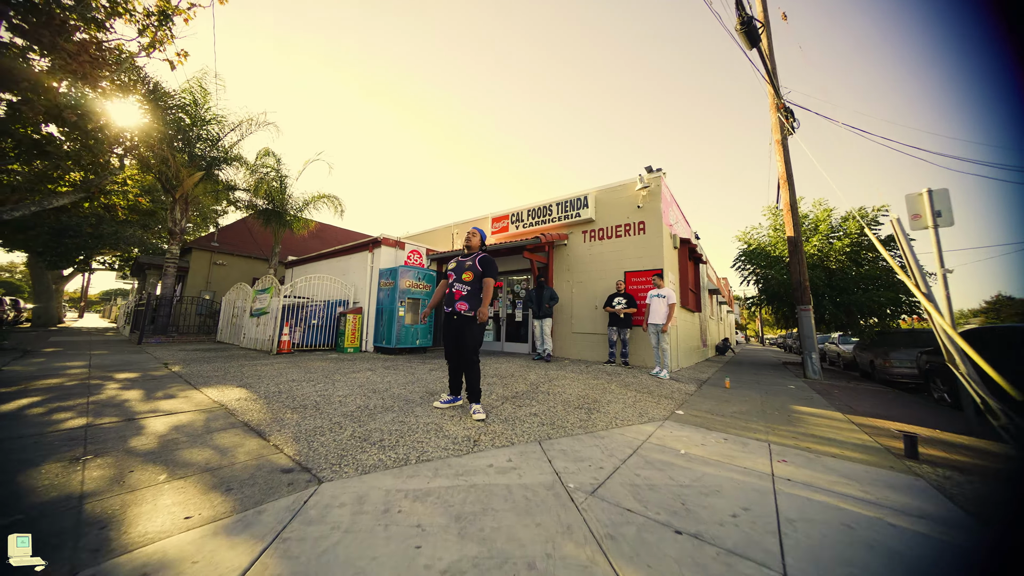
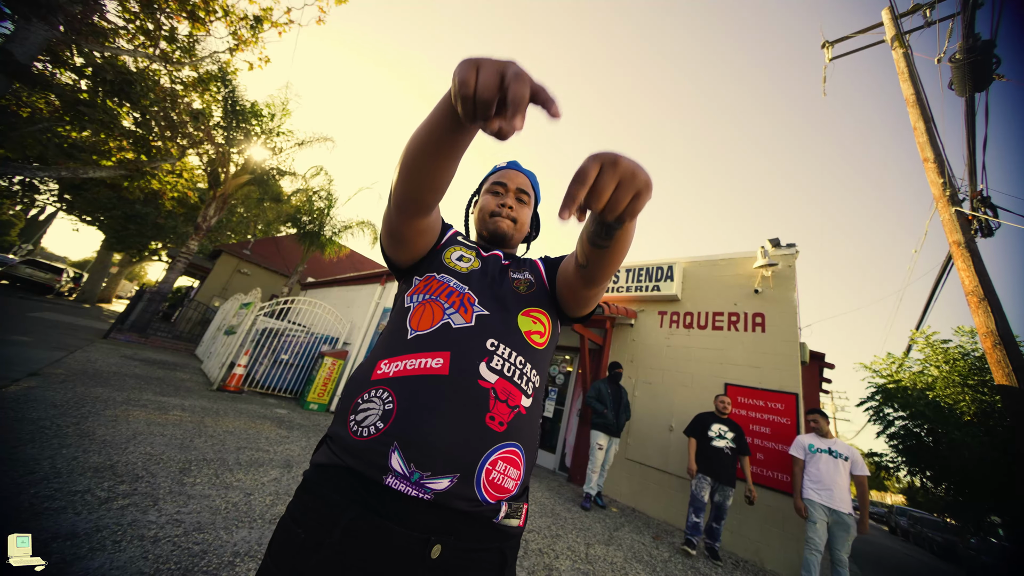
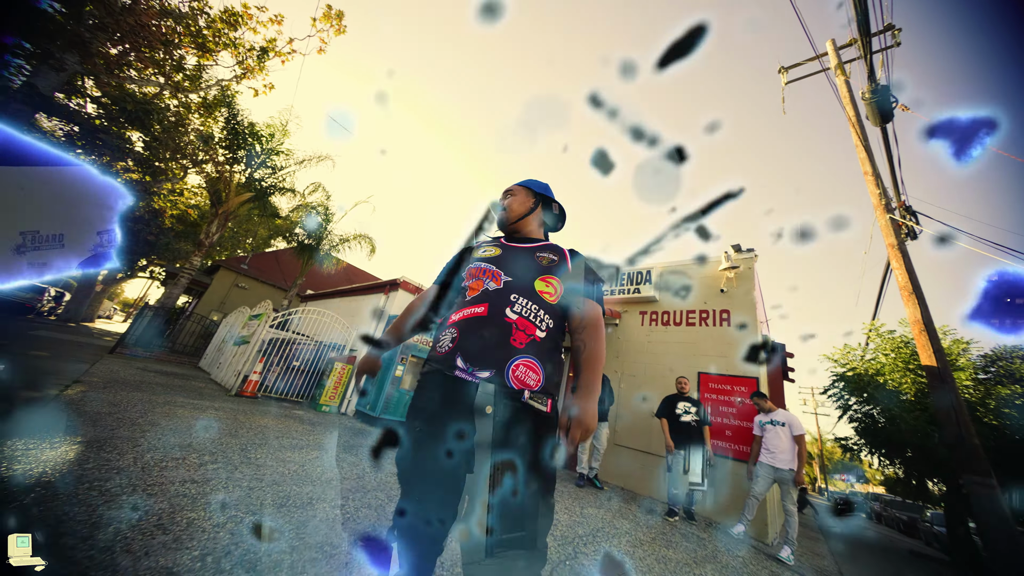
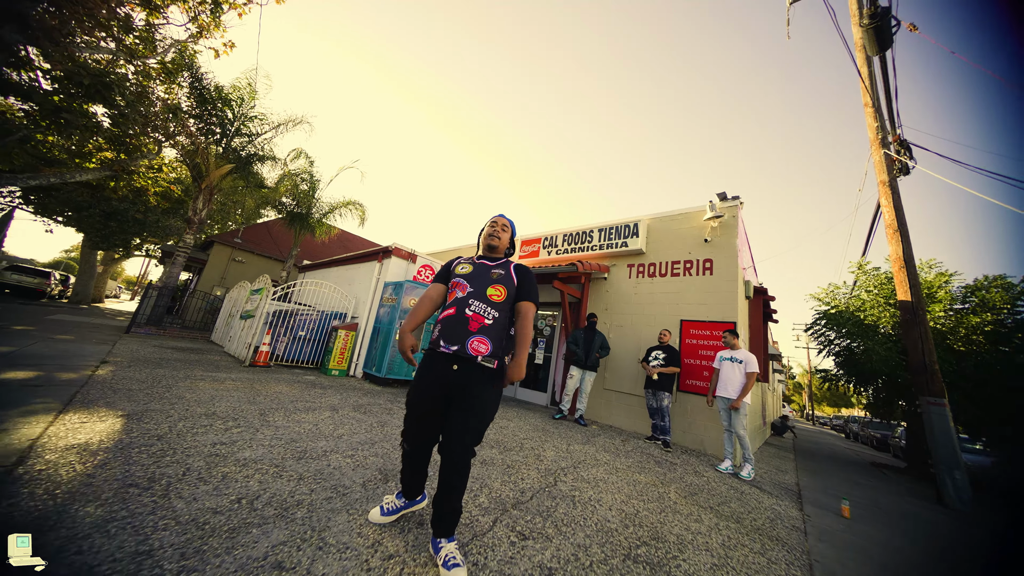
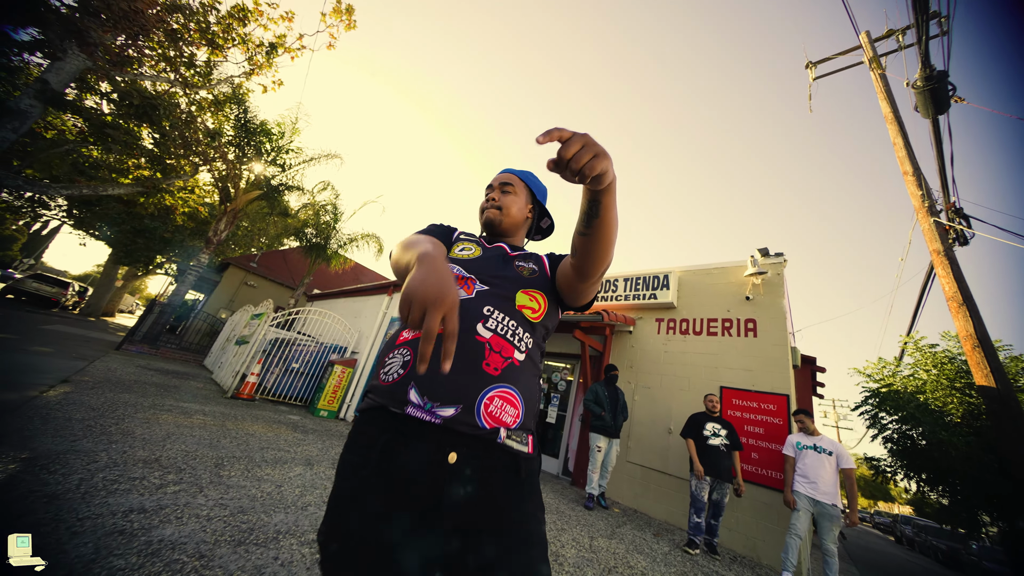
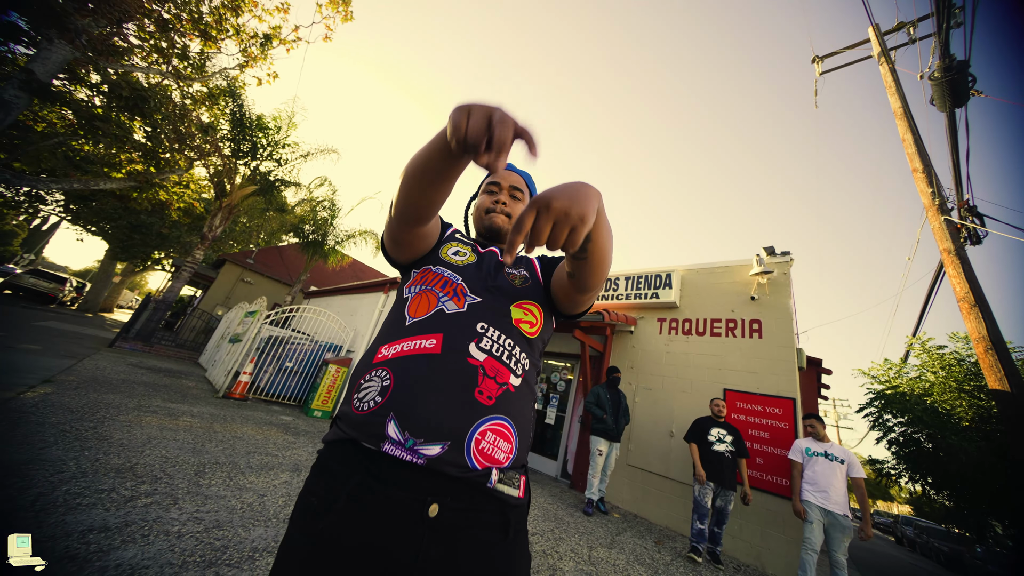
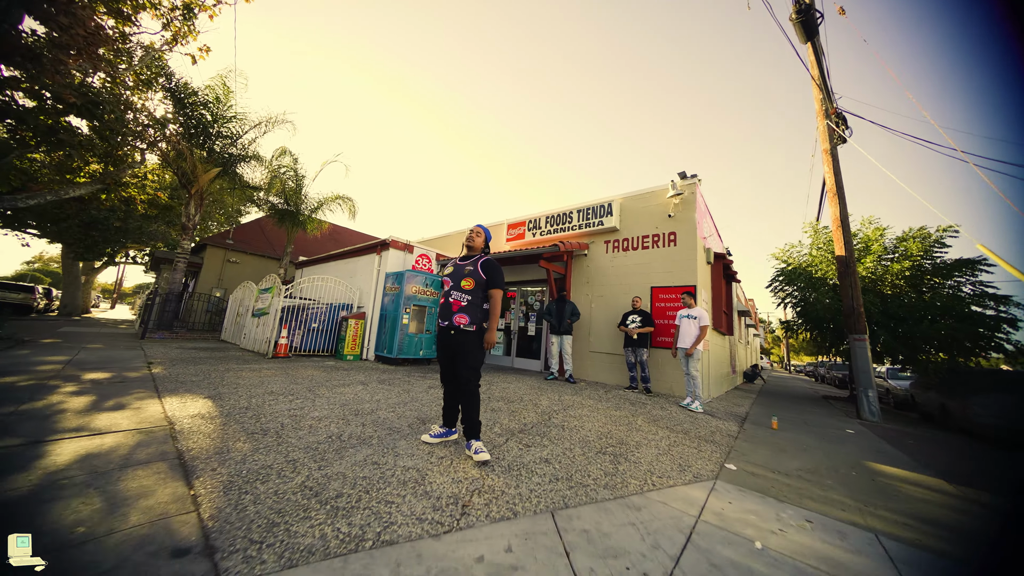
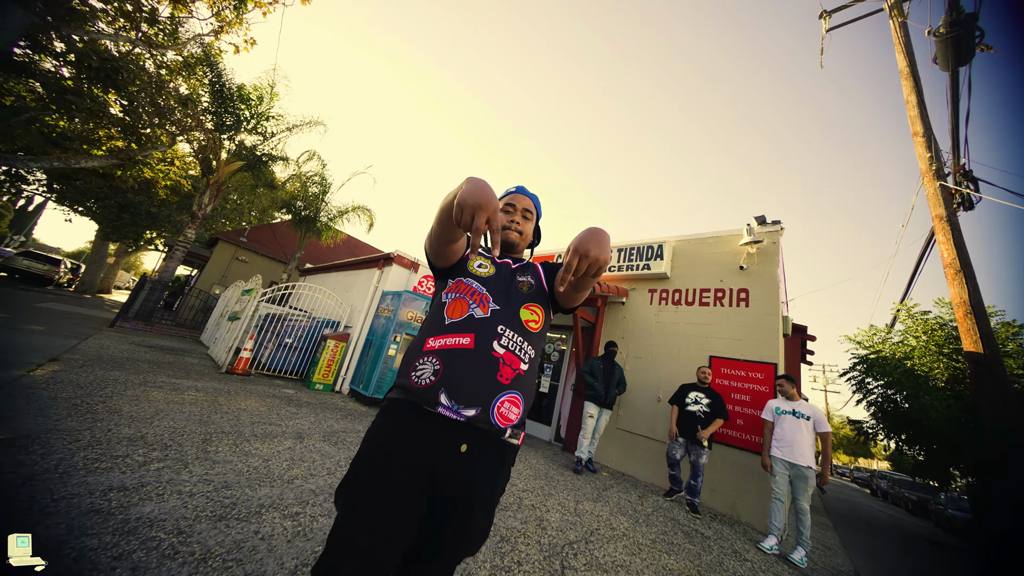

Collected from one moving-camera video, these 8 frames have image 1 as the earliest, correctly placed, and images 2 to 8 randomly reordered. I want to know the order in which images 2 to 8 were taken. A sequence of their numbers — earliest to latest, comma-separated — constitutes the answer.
7, 4, 8, 2, 6, 5, 3
